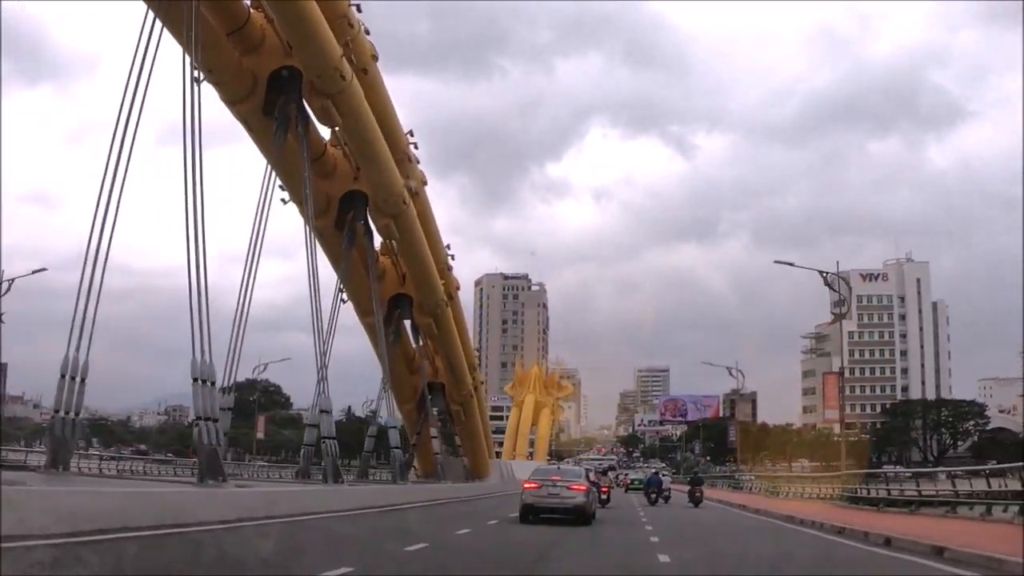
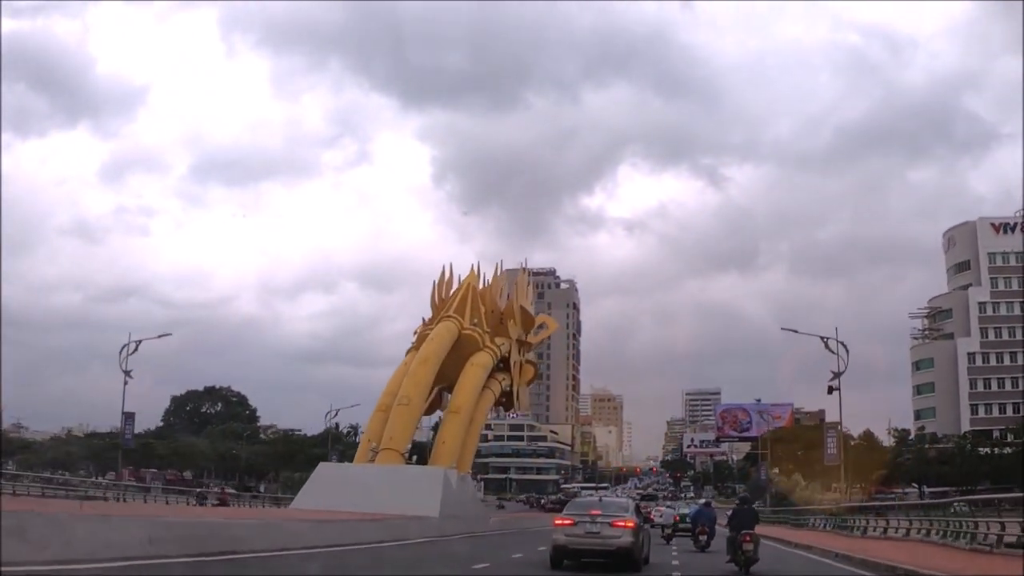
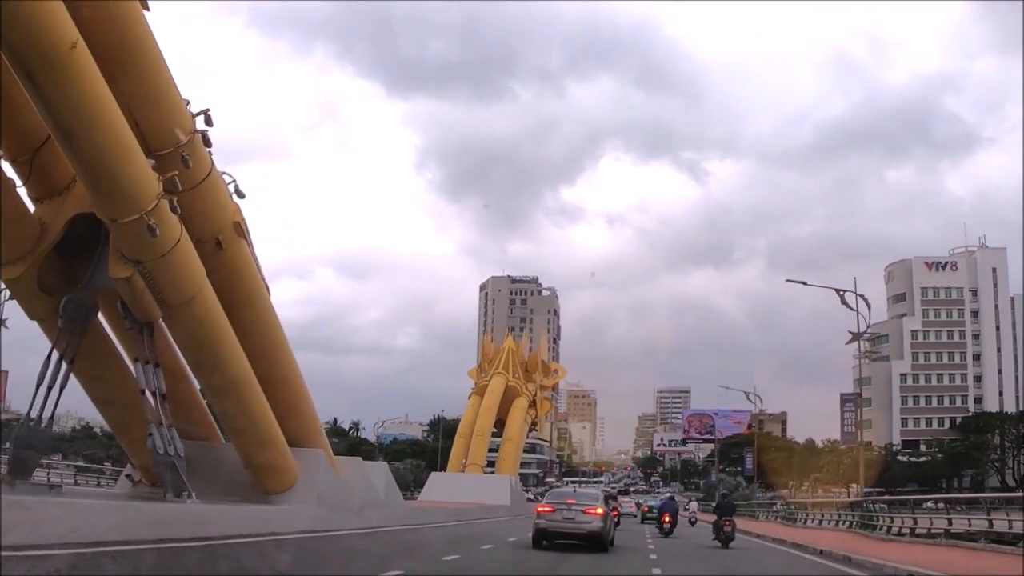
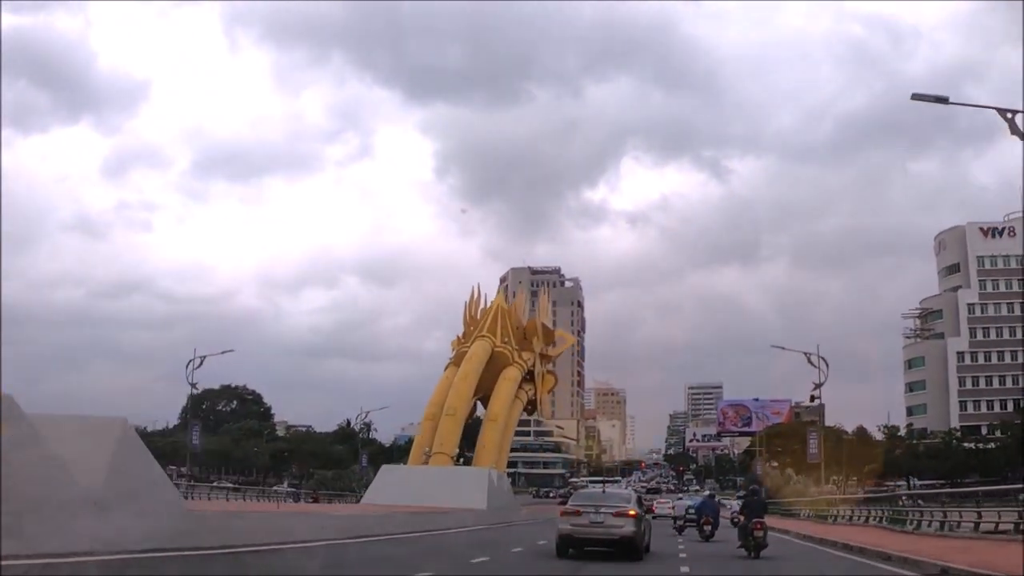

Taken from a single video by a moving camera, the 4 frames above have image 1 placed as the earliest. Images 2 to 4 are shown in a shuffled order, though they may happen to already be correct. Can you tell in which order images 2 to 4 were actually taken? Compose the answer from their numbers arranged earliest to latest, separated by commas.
3, 4, 2
